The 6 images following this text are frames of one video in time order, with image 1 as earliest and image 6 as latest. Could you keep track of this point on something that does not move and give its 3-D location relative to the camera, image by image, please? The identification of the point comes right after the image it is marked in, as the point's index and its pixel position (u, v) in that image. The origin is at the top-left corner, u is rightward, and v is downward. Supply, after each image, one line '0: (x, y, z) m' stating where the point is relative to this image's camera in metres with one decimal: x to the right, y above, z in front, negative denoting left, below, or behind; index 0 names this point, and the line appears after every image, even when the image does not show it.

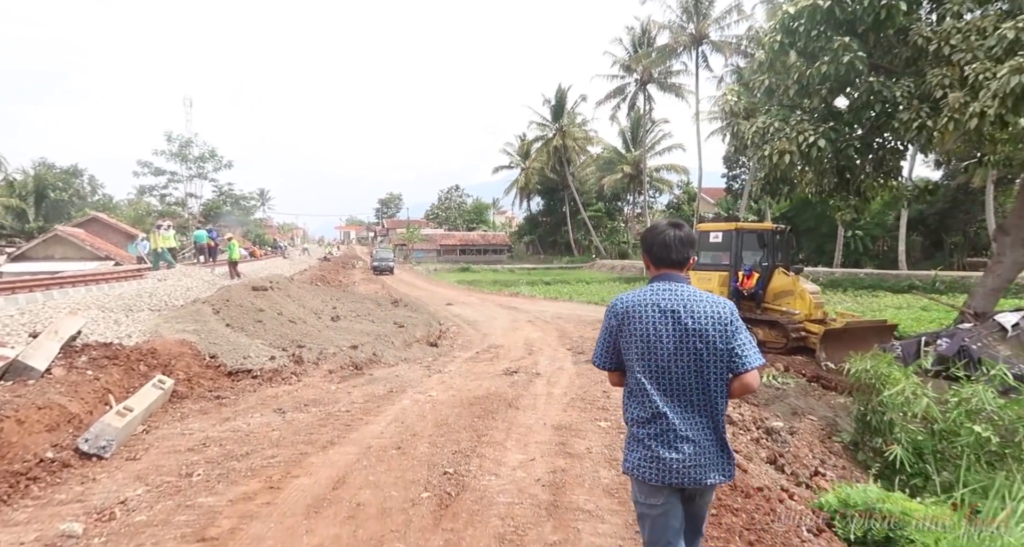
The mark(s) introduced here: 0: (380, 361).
0: (-1.7, -1.1, +8.0) m
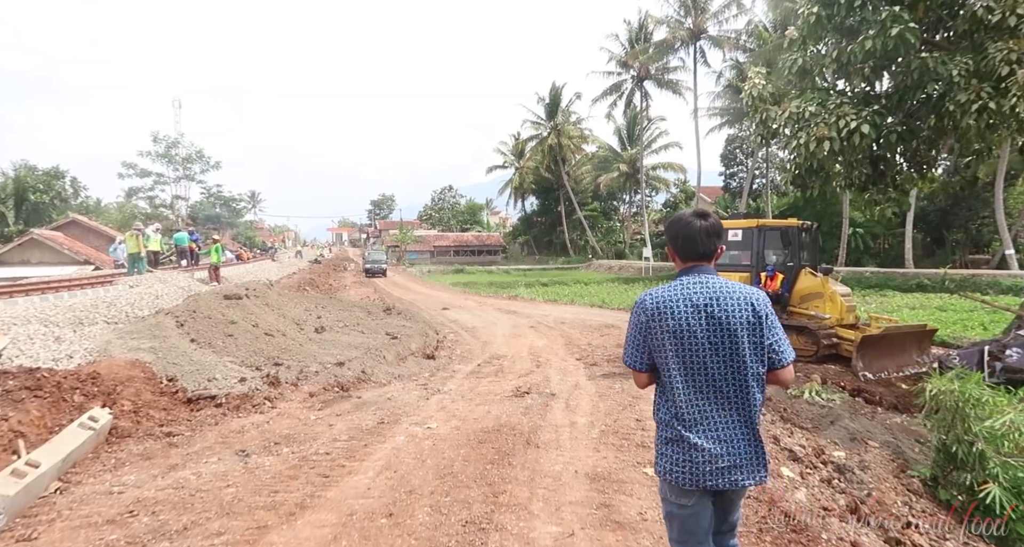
0: (-1.6, -1.2, +7.0) m
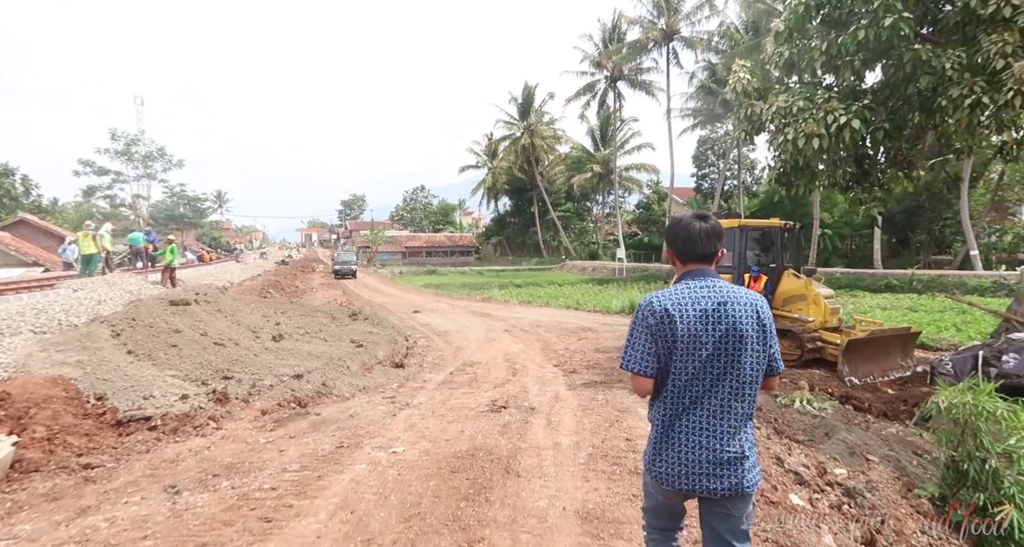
0: (-1.8, -1.2, +6.4) m
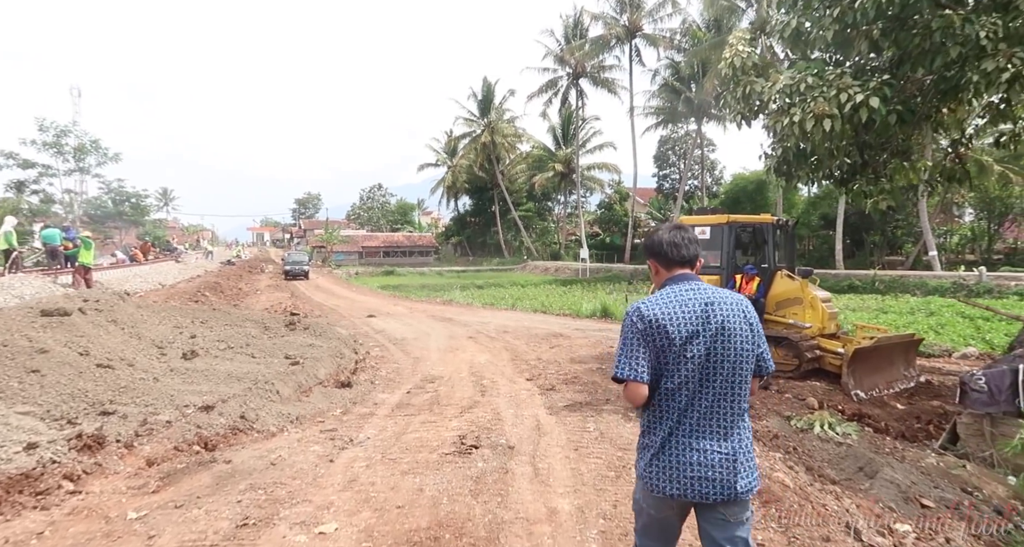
0: (-2.0, -1.2, +4.9) m
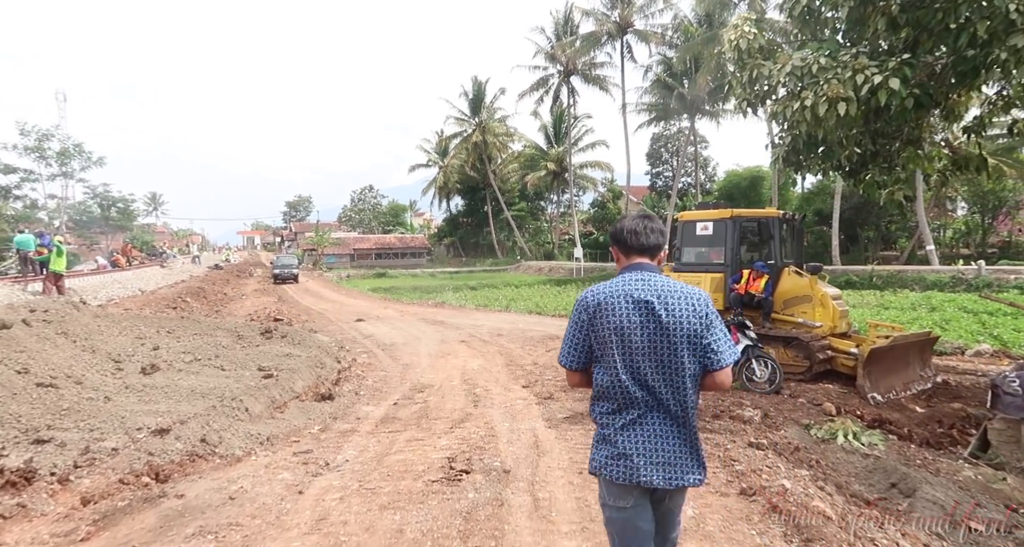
0: (-2.1, -1.3, +4.4) m
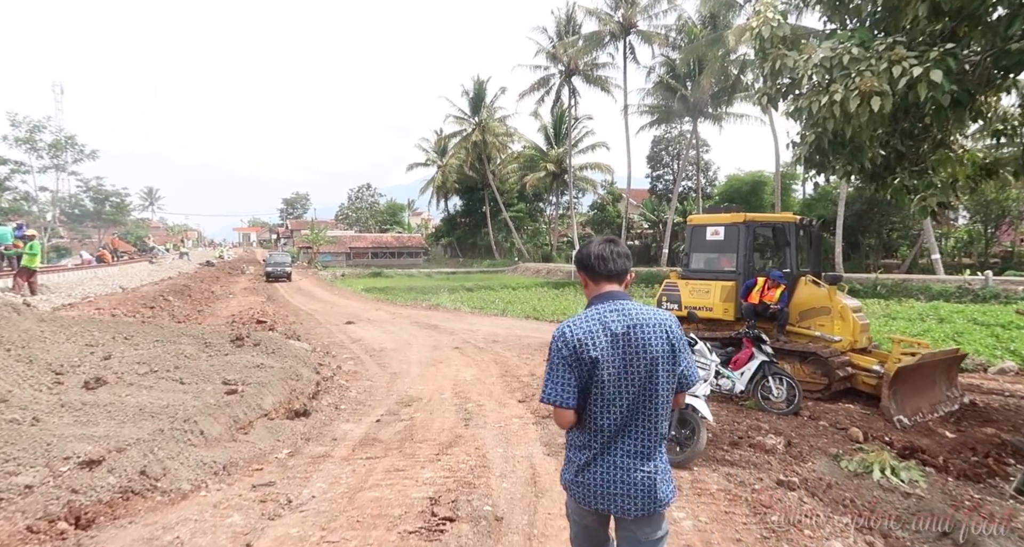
0: (-2.1, -1.3, +3.7) m
